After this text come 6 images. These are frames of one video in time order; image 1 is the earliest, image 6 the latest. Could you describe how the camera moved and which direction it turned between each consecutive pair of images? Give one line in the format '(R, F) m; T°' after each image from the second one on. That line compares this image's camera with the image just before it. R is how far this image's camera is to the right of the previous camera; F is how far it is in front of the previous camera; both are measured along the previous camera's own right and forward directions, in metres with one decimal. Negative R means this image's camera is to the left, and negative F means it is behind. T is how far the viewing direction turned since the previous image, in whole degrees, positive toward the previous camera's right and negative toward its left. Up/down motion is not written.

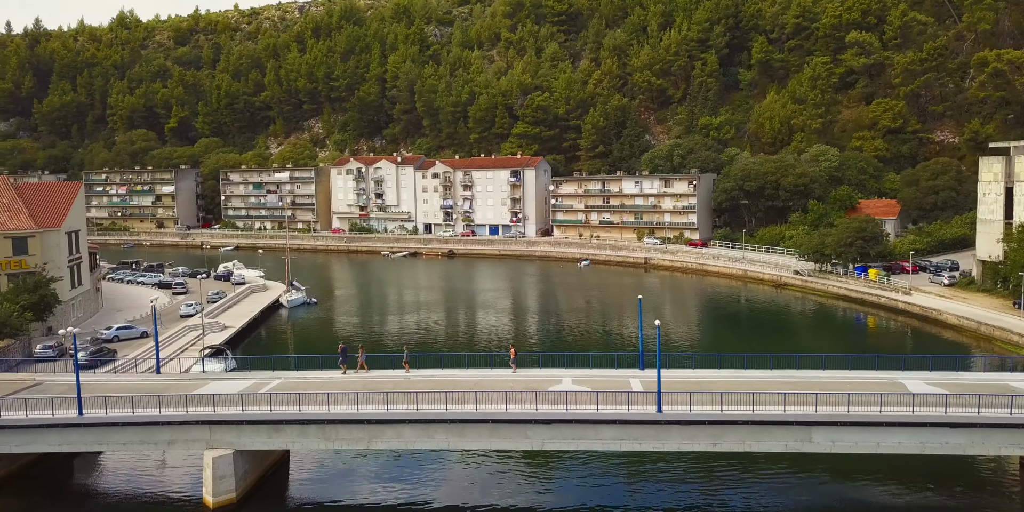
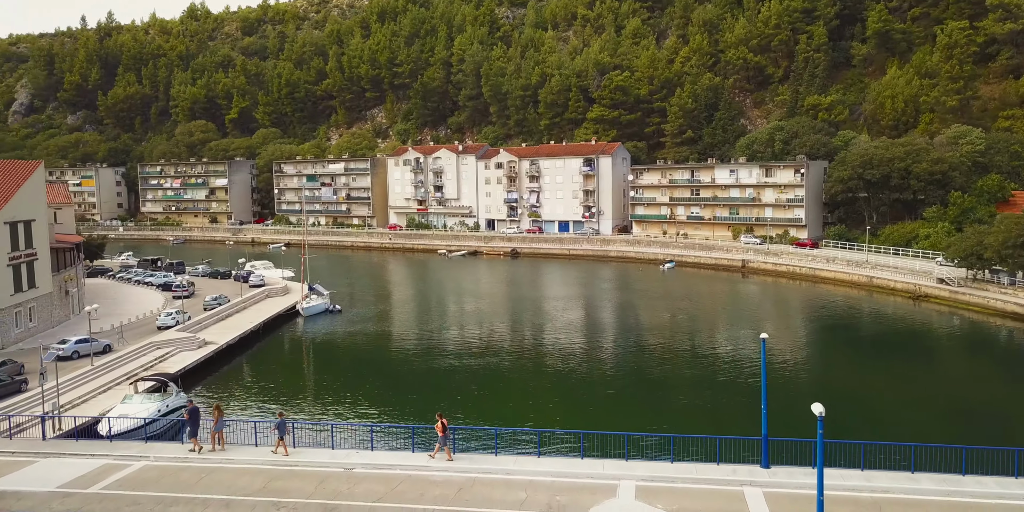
(+1.1, +11.5) m; -6°
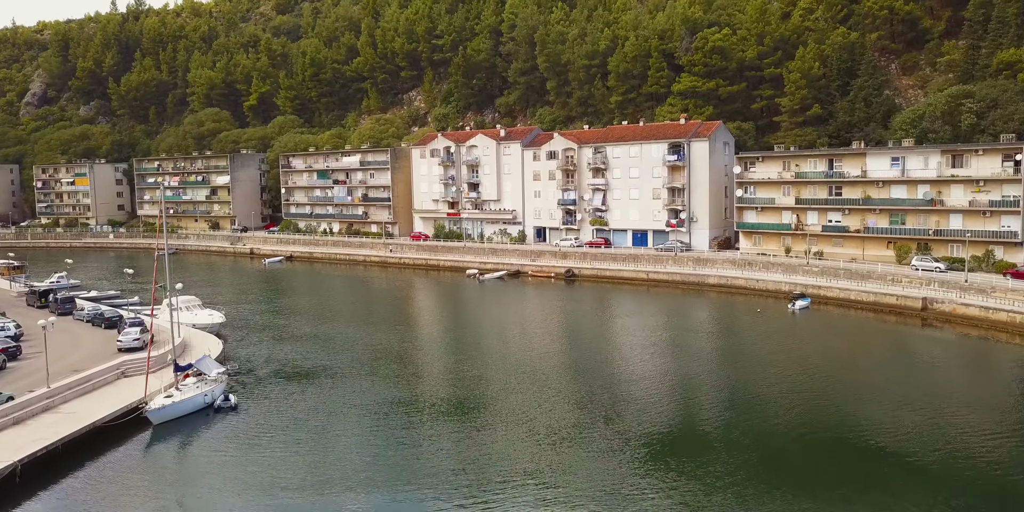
(+1.6, +23.1) m; -5°
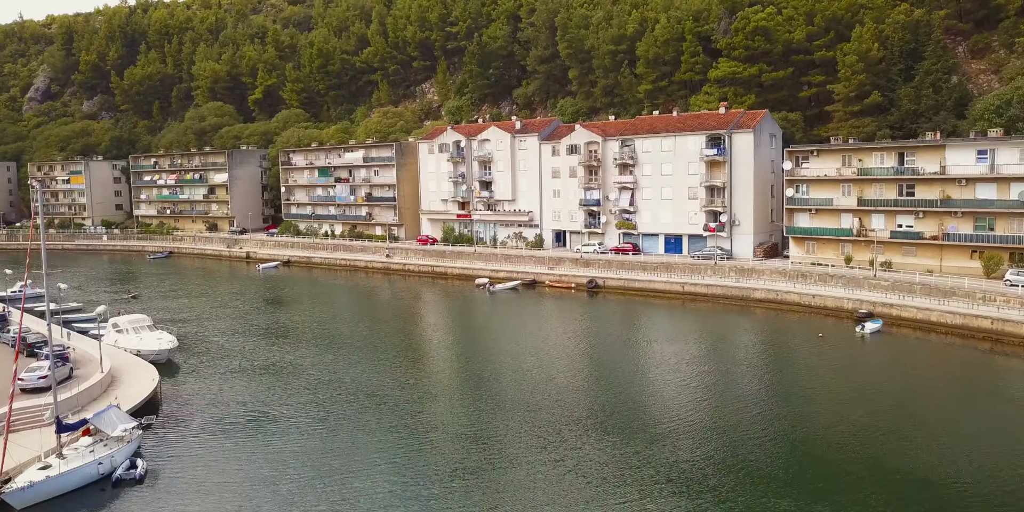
(+0.7, +7.4) m; -2°
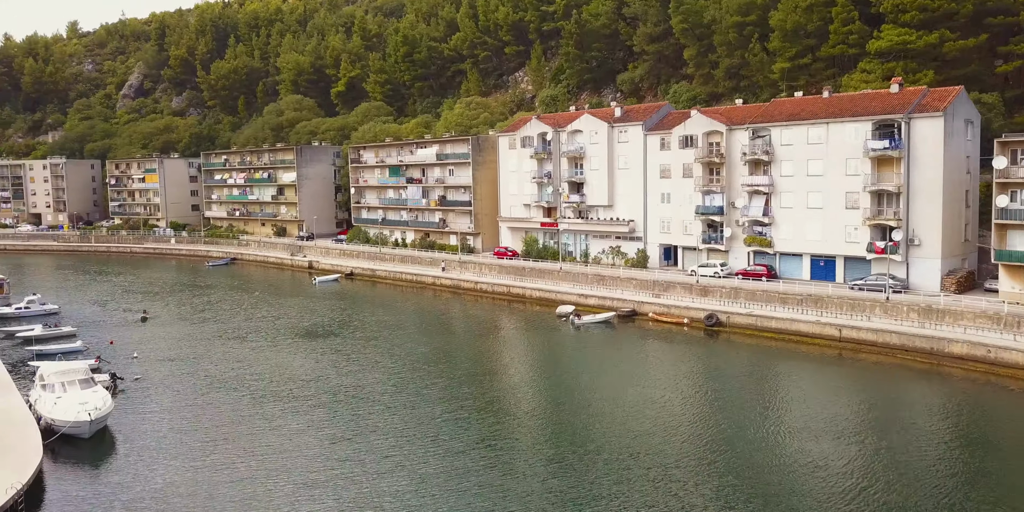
(+0.9, +12.2) m; -8°
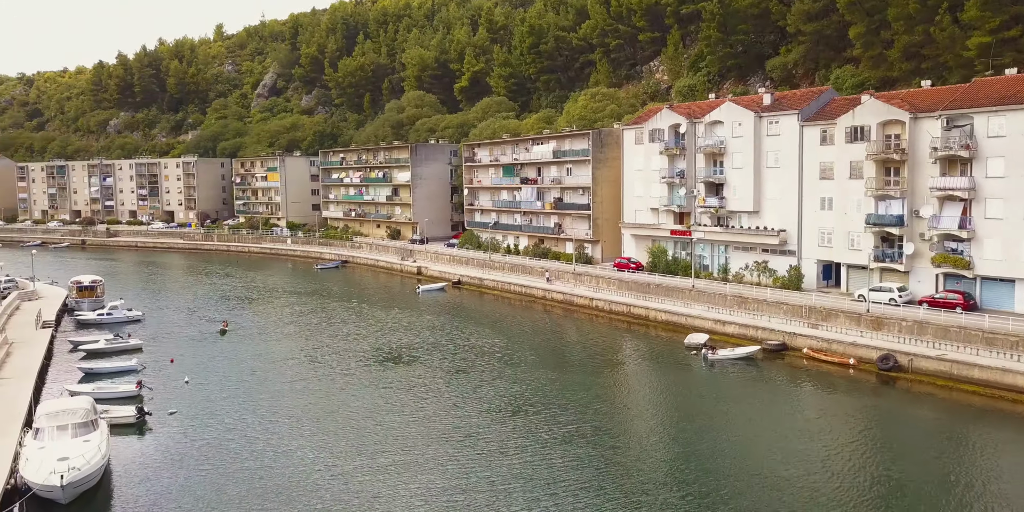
(+0.7, +7.2) m; -10°
